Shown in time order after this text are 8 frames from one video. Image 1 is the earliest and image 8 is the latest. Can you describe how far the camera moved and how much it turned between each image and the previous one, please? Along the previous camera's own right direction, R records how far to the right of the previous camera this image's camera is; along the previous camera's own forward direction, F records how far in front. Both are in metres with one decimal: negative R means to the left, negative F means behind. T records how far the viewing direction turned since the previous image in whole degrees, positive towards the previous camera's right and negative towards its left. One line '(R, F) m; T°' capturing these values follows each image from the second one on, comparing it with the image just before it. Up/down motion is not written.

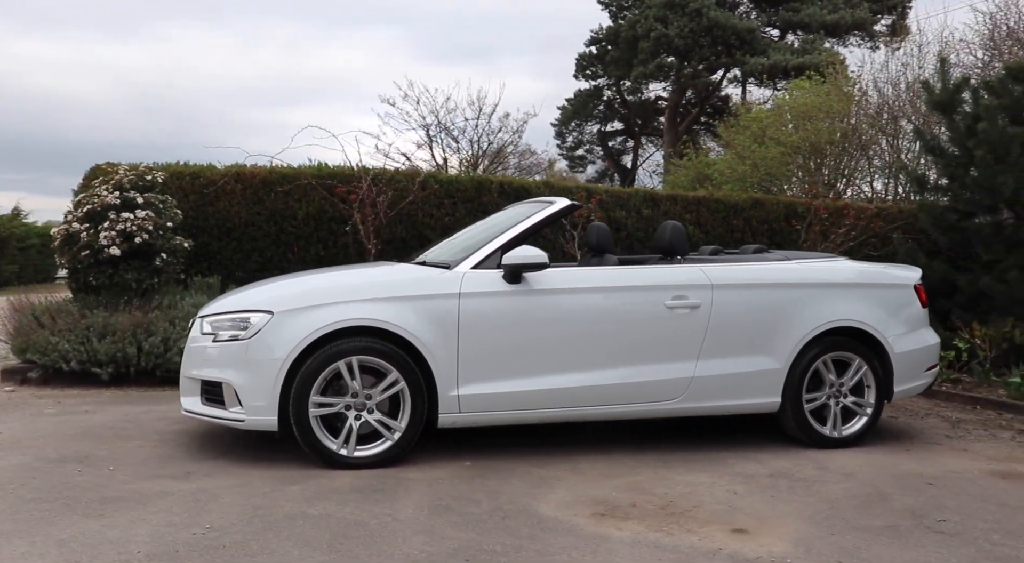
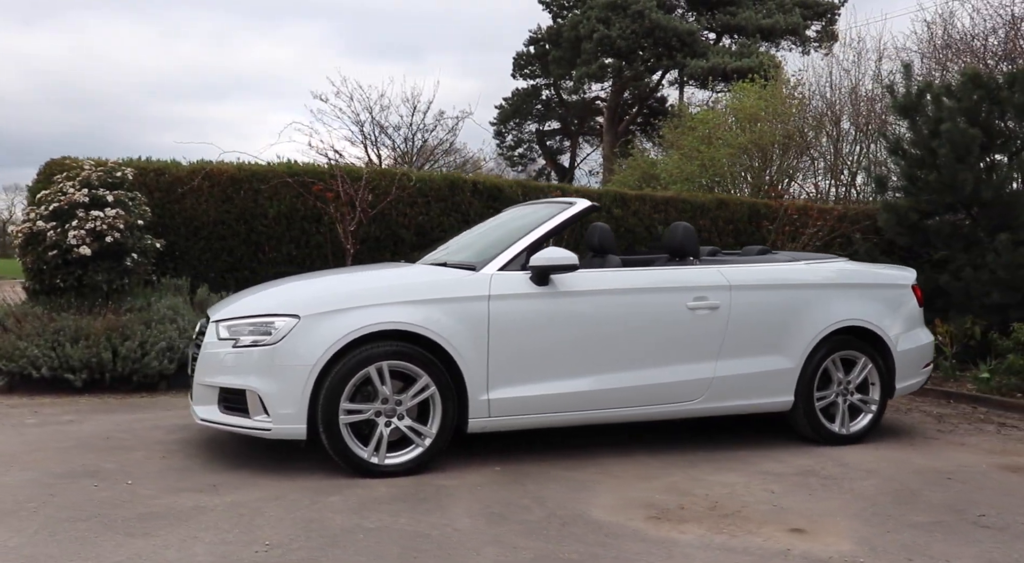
(-0.5, +0.1) m; +5°
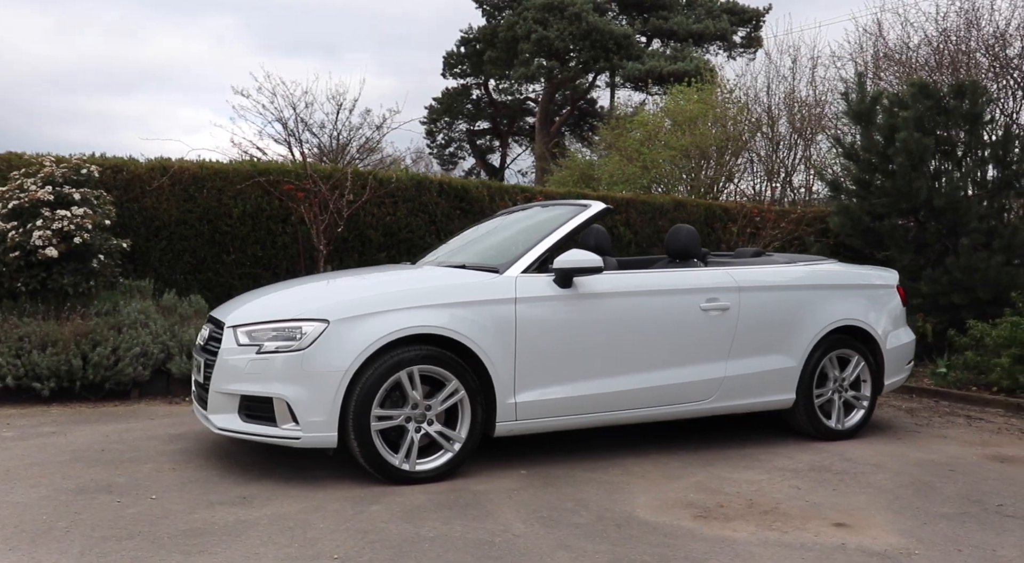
(-0.5, 0.0) m; +5°
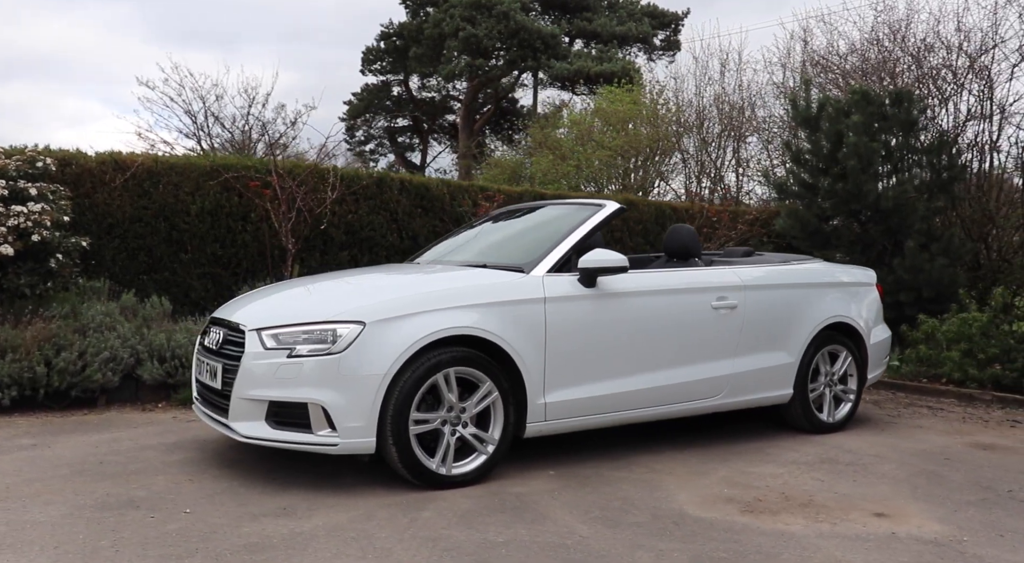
(-0.6, +0.1) m; +6°
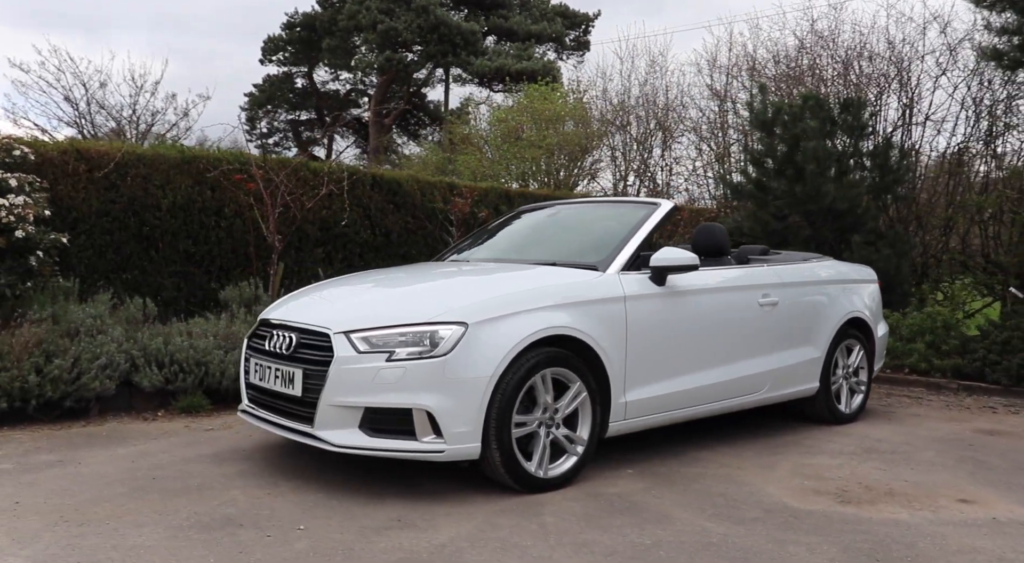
(-0.9, +0.1) m; +7°
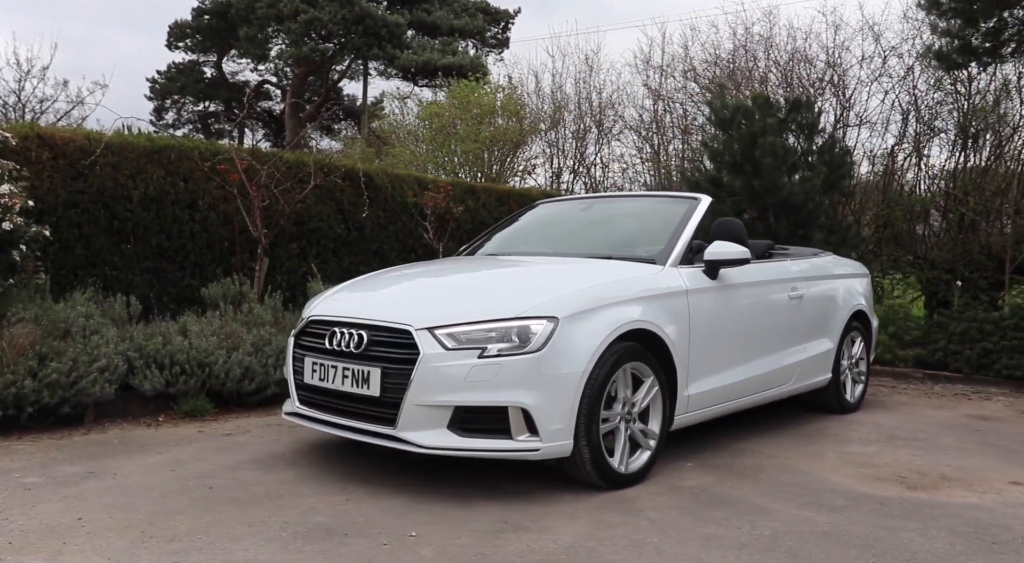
(-0.8, +0.1) m; +6°
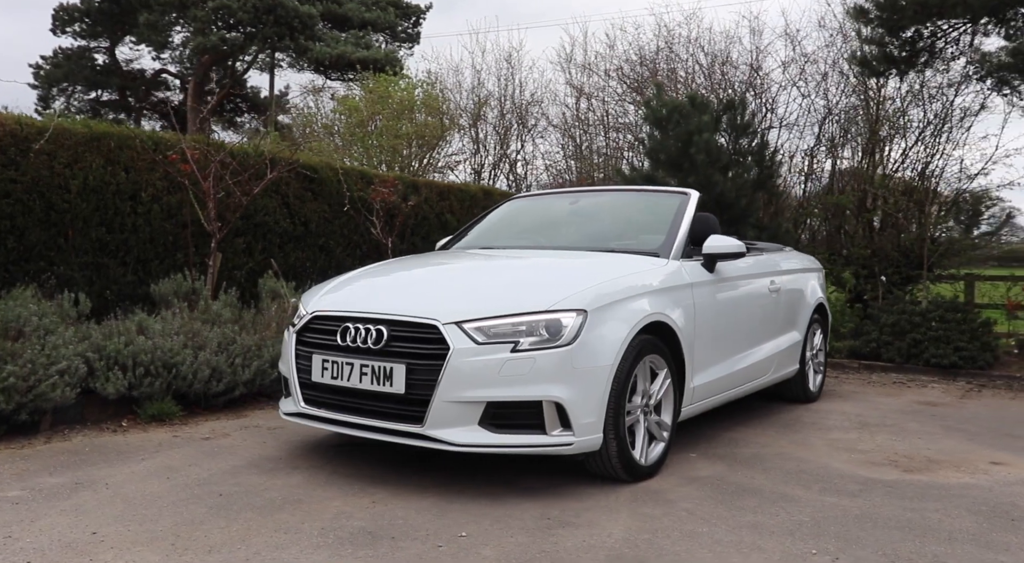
(-0.5, +0.1) m; +7°
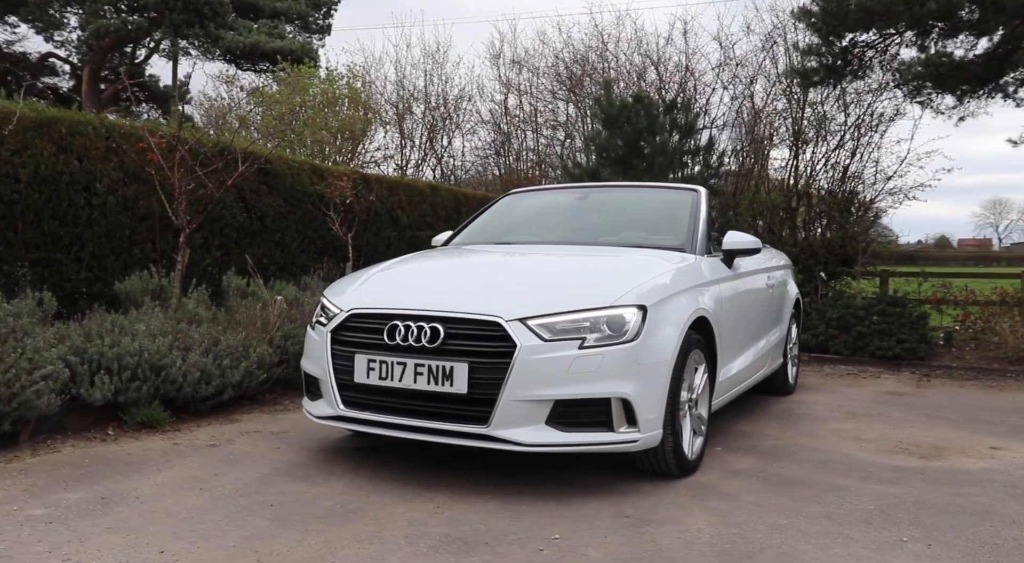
(-0.7, +0.1) m; +7°
